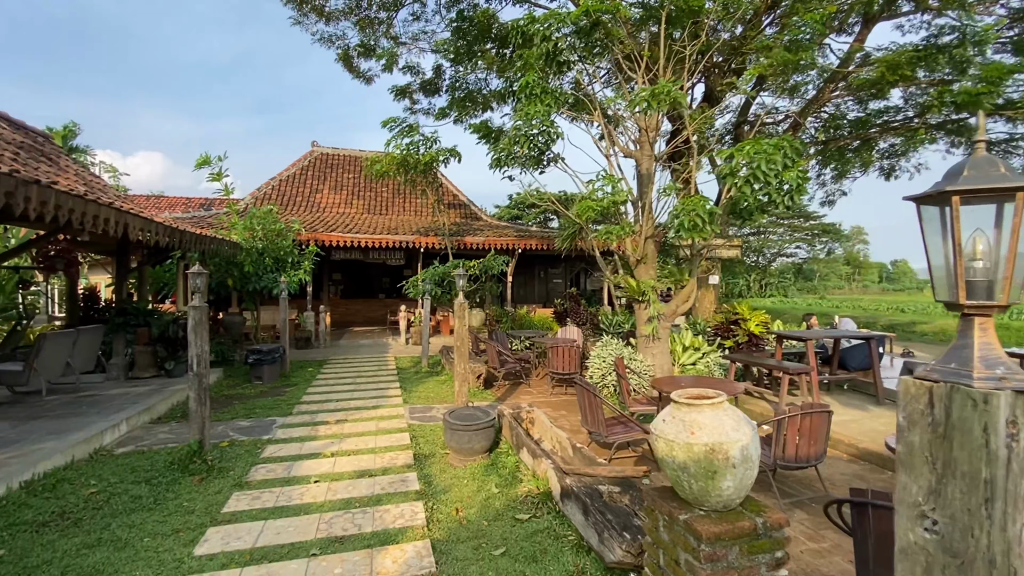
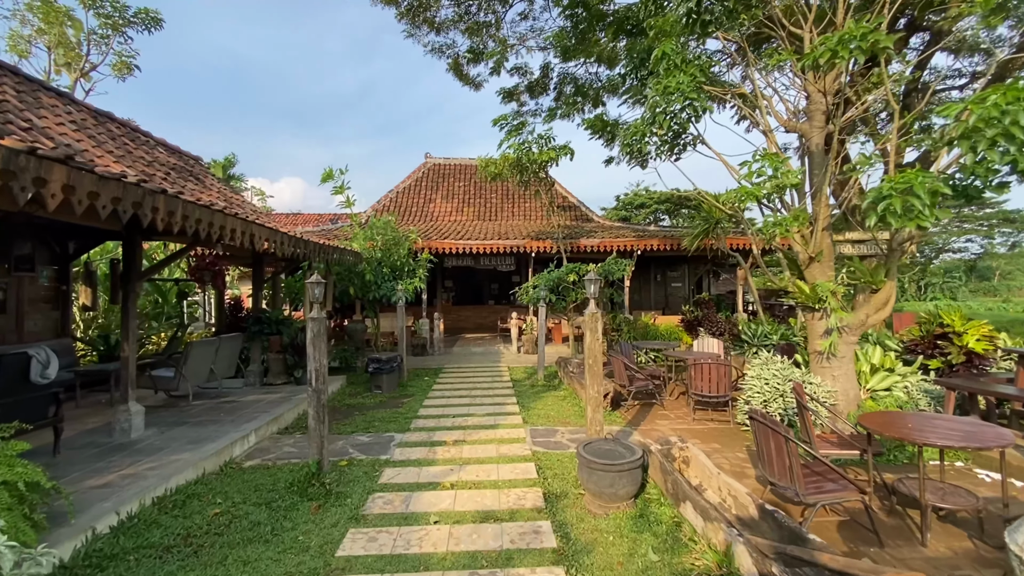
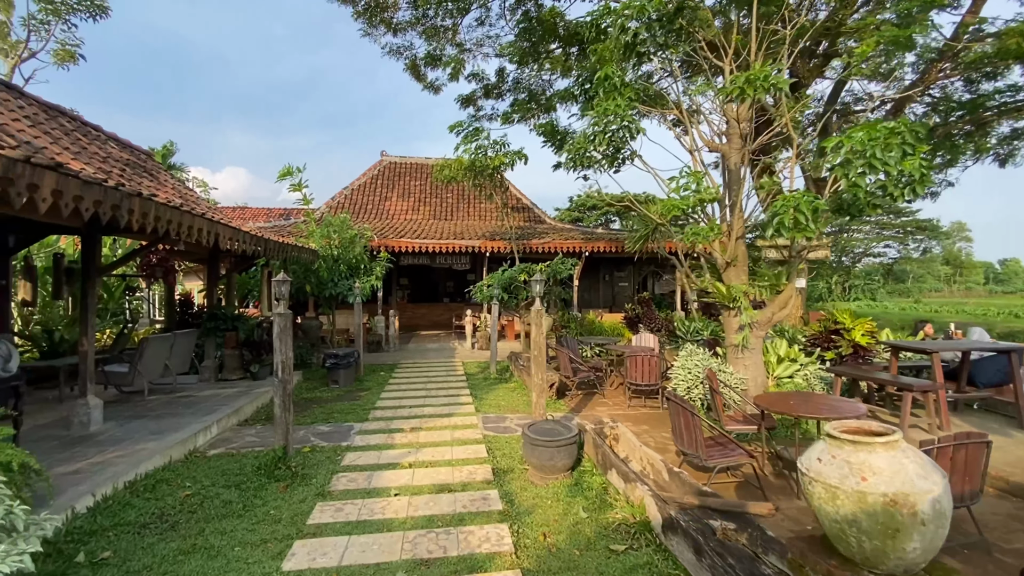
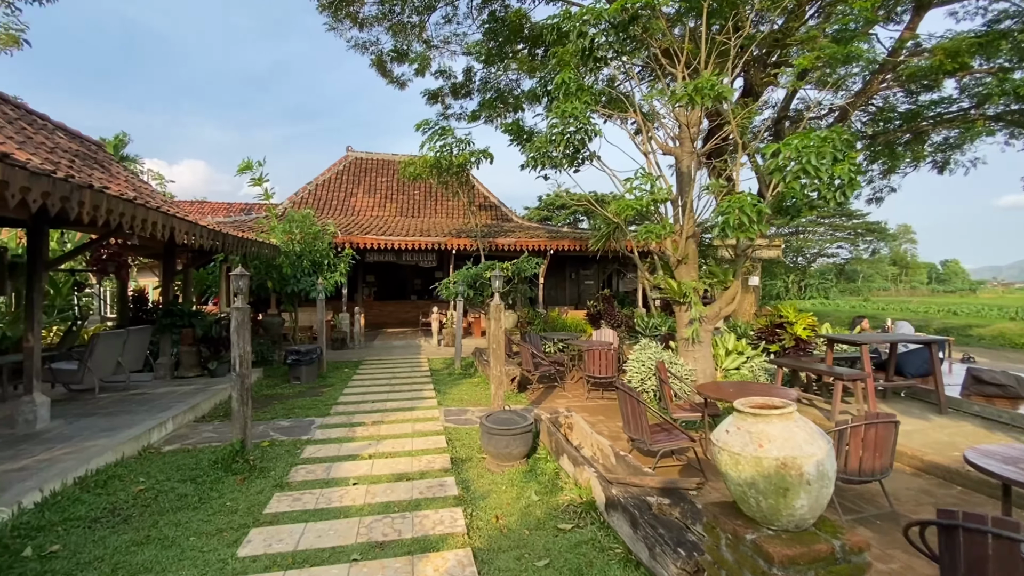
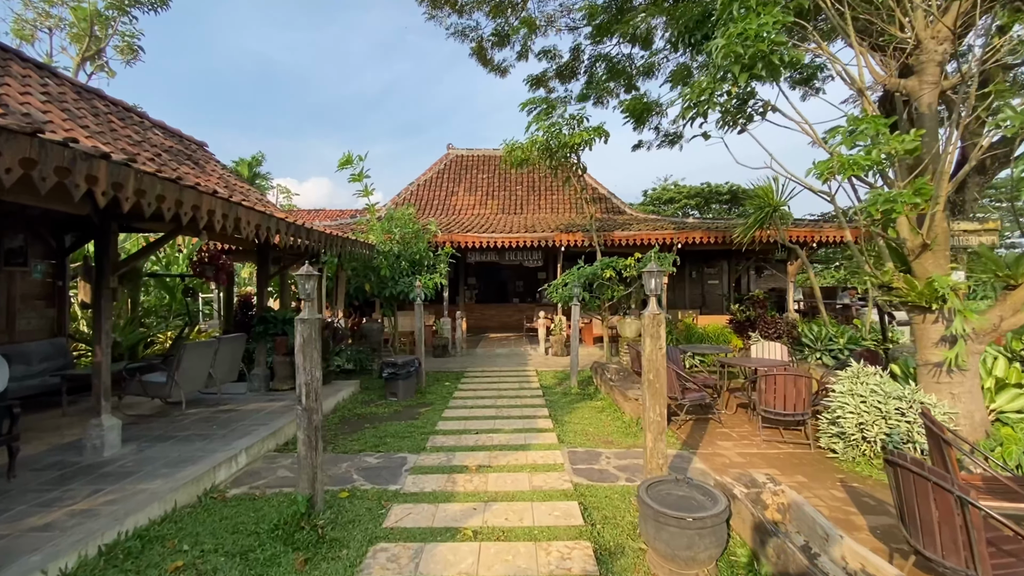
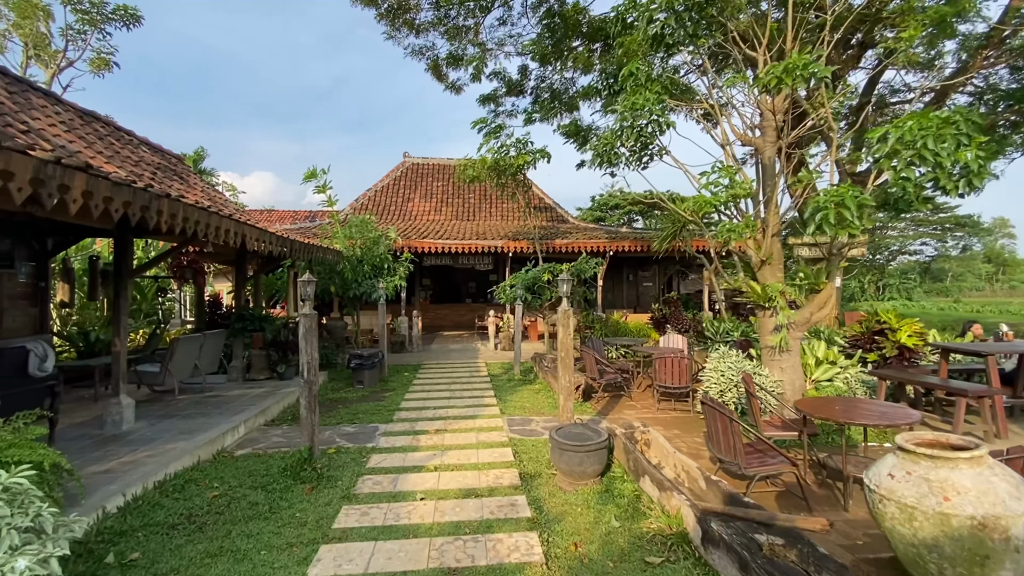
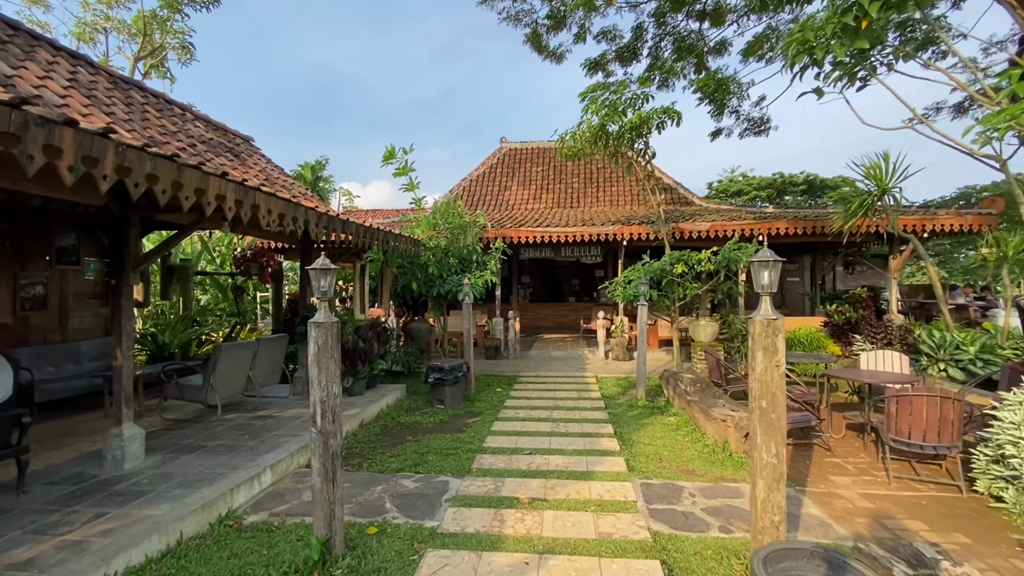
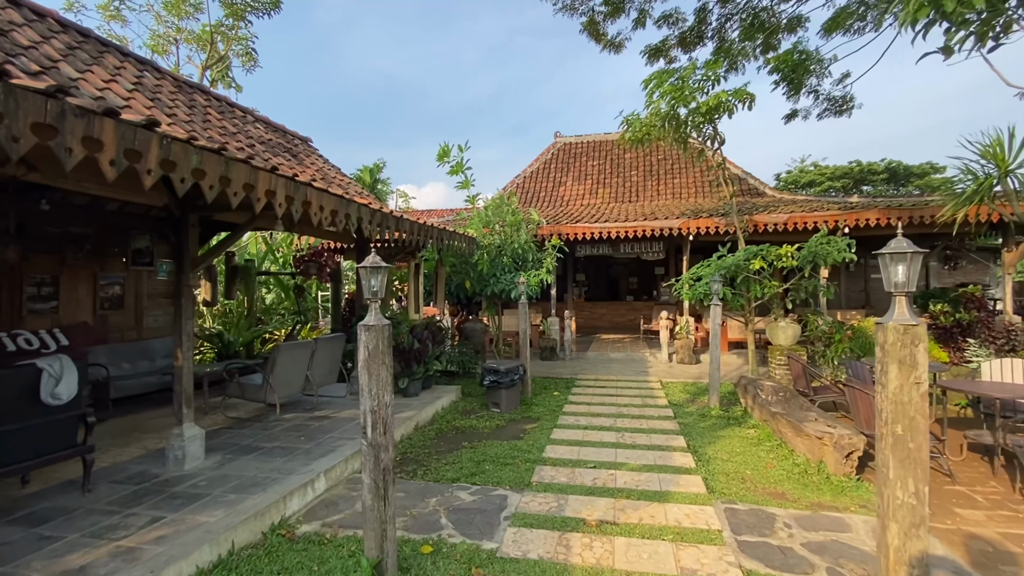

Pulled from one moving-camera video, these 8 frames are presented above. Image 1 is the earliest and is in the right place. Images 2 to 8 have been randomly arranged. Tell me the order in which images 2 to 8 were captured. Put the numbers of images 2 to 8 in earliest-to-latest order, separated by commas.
4, 3, 6, 2, 5, 7, 8
